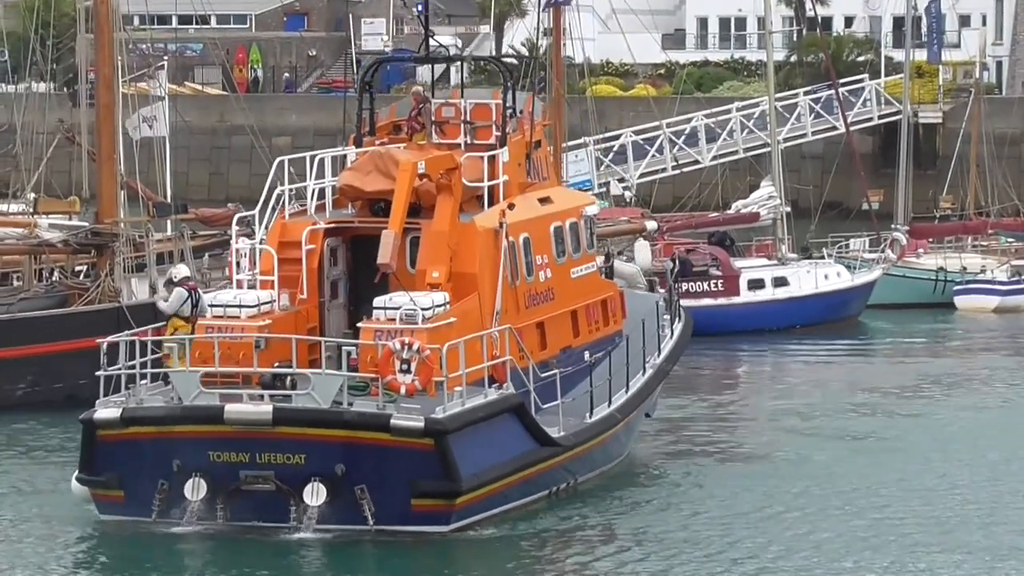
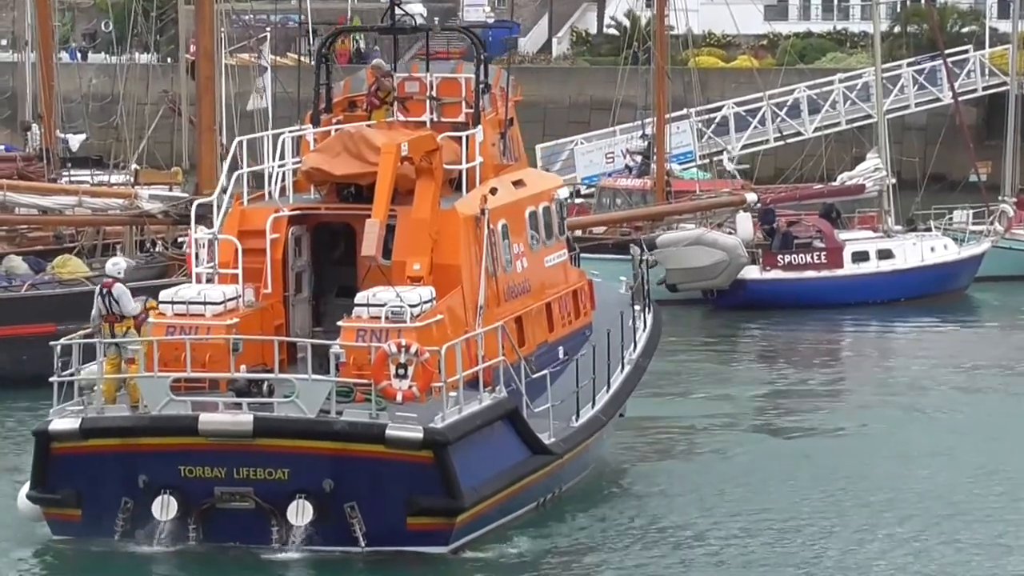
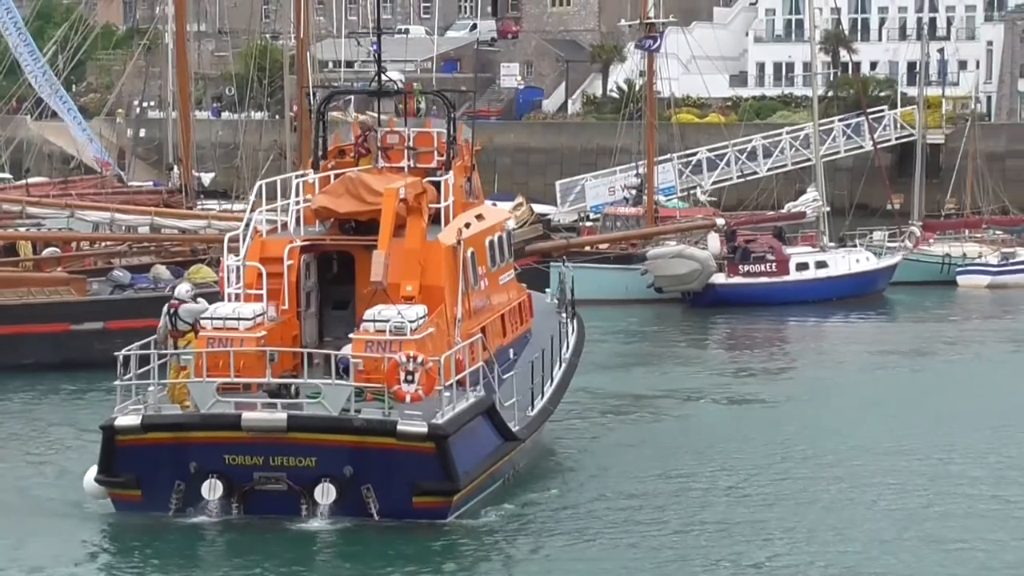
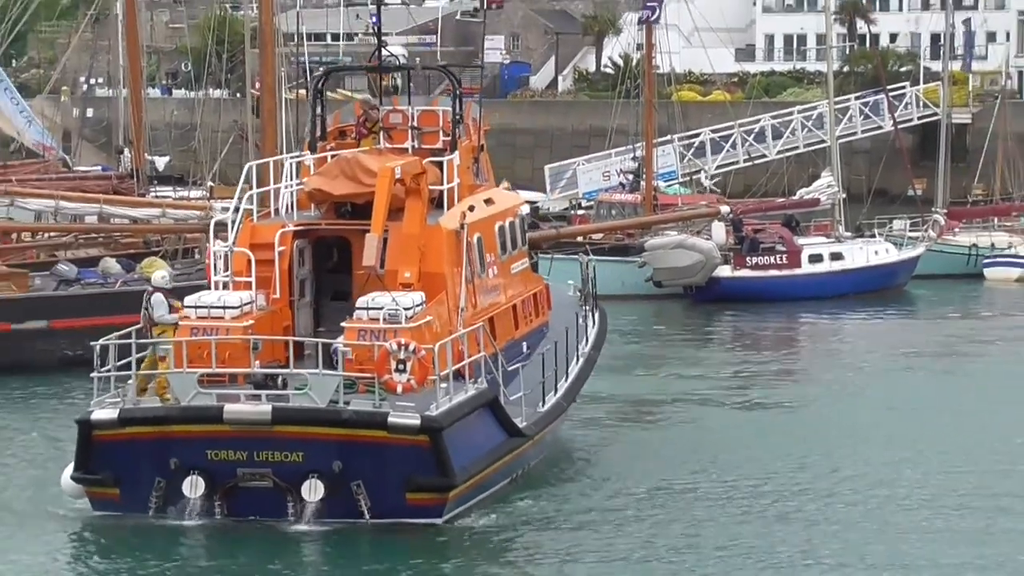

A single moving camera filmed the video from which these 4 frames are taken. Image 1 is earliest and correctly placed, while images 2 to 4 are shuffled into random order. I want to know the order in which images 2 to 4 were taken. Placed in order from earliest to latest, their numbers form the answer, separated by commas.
2, 4, 3
